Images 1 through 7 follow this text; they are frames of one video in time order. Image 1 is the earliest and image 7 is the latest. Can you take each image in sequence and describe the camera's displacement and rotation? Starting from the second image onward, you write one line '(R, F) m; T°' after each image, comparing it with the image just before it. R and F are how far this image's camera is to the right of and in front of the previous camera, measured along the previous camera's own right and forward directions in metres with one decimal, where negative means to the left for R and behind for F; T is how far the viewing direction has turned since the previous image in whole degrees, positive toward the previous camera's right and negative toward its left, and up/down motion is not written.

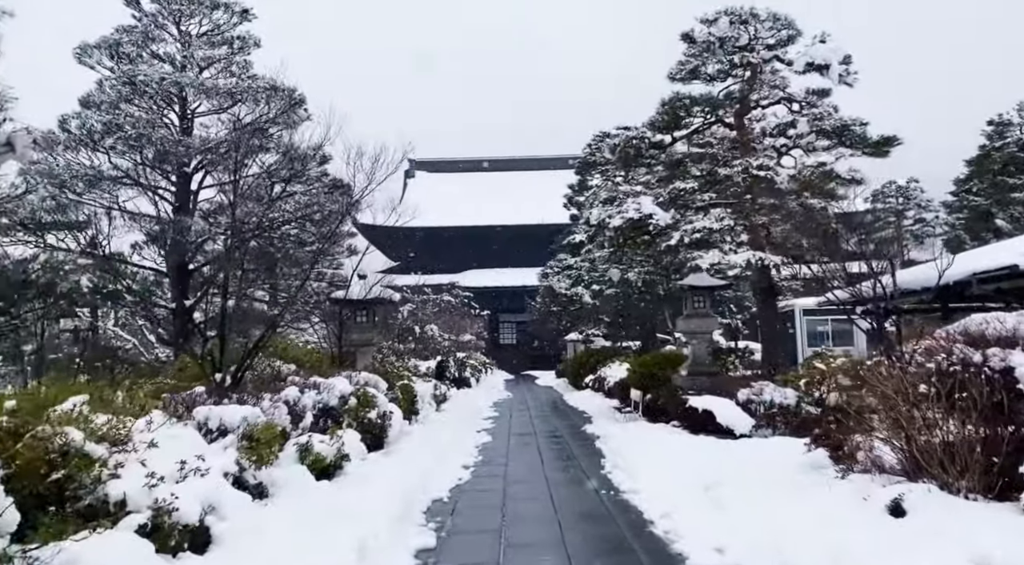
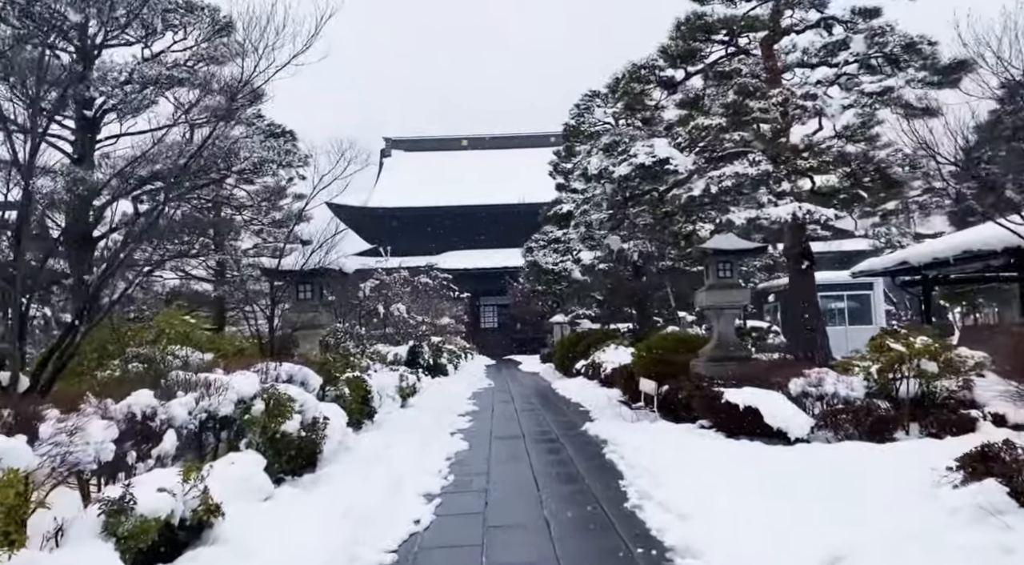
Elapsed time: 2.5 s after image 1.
(0.0, +1.9) m; +2°
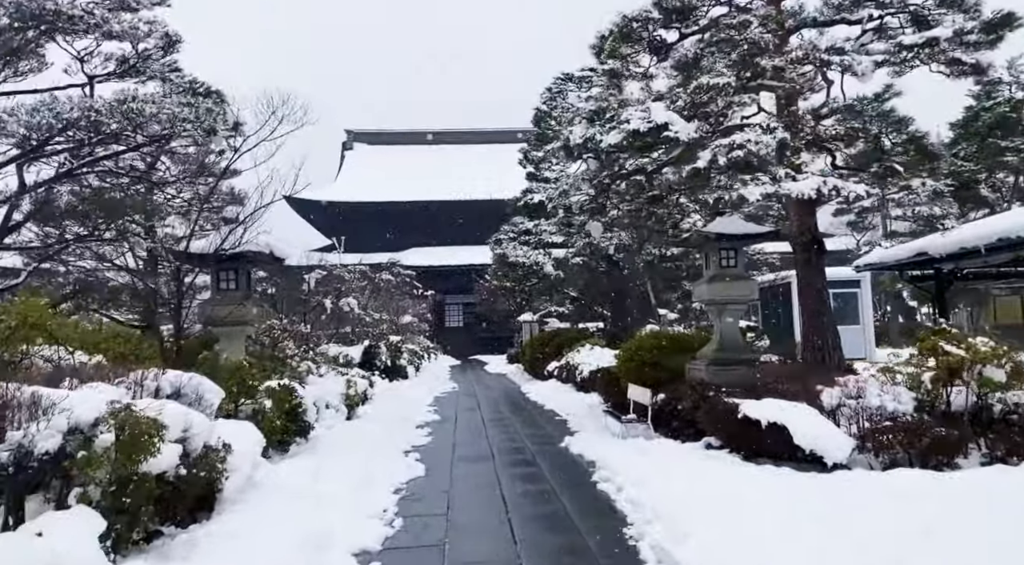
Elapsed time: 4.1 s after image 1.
(0.0, +1.2) m; +3°
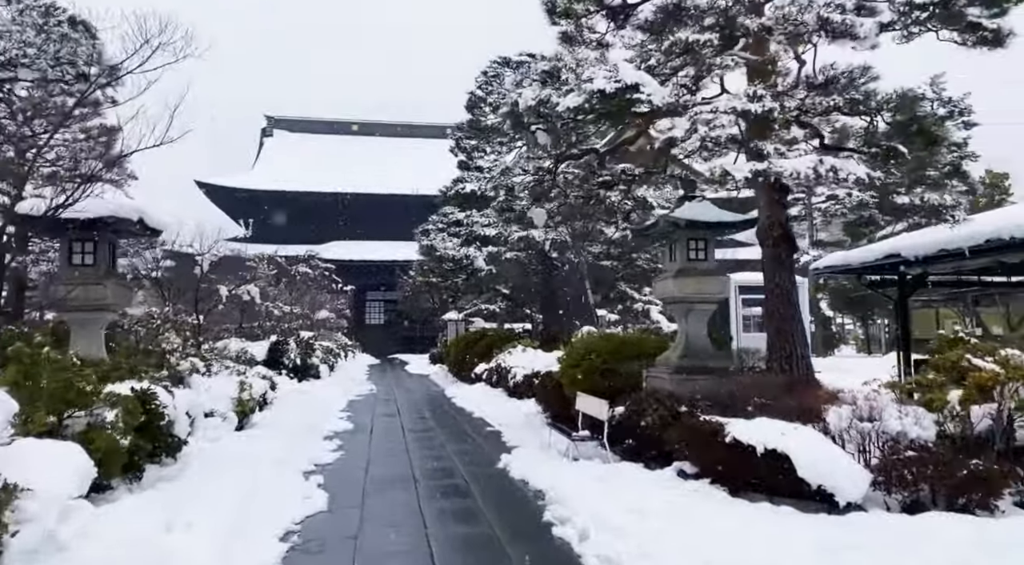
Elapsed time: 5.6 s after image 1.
(-0.1, +1.1) m; +6°
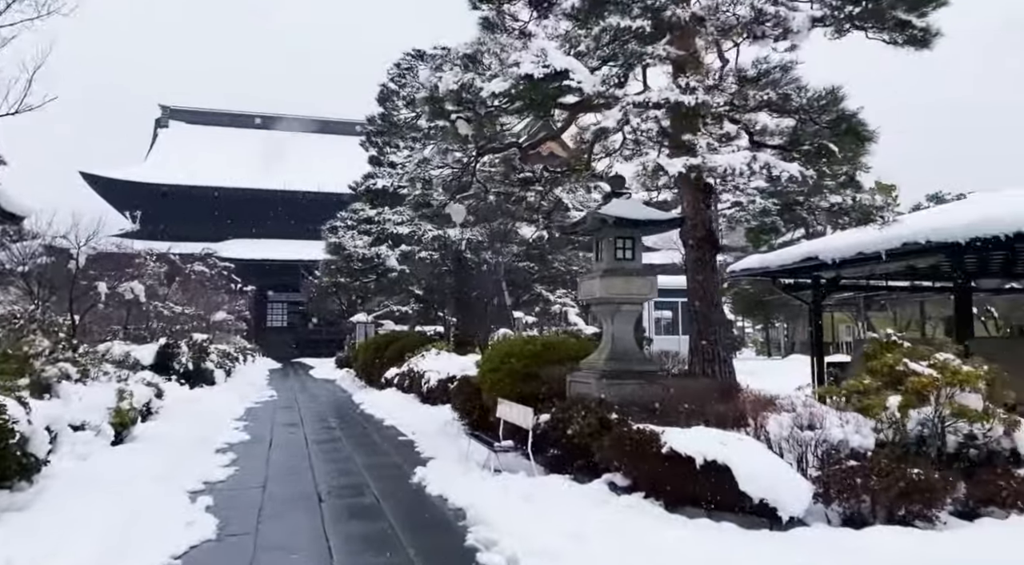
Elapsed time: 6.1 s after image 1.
(-0.1, +0.4) m; +7°
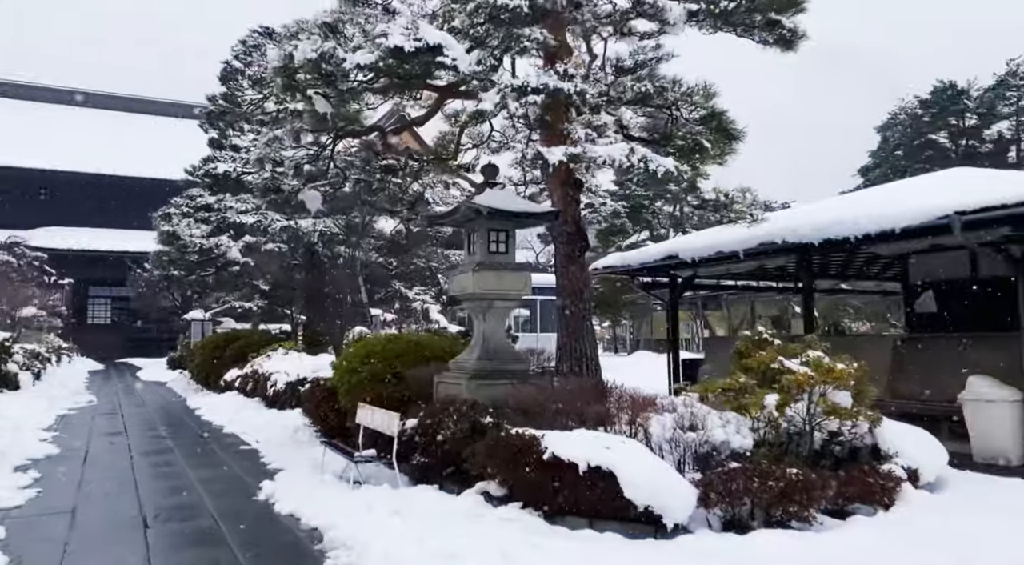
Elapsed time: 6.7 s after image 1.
(-0.1, +0.4) m; +12°
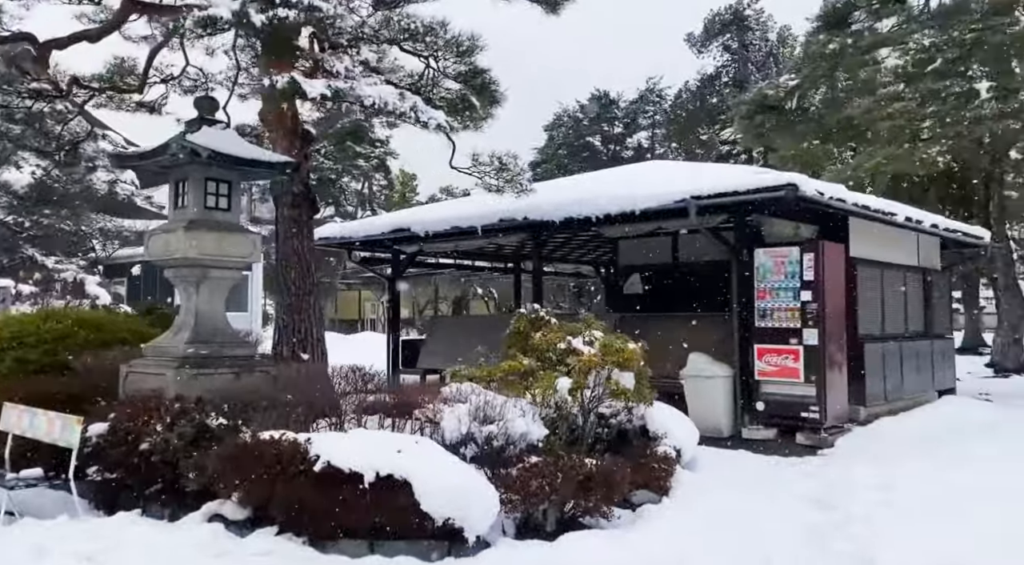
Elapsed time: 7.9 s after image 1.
(-0.3, +0.7) m; +25°
